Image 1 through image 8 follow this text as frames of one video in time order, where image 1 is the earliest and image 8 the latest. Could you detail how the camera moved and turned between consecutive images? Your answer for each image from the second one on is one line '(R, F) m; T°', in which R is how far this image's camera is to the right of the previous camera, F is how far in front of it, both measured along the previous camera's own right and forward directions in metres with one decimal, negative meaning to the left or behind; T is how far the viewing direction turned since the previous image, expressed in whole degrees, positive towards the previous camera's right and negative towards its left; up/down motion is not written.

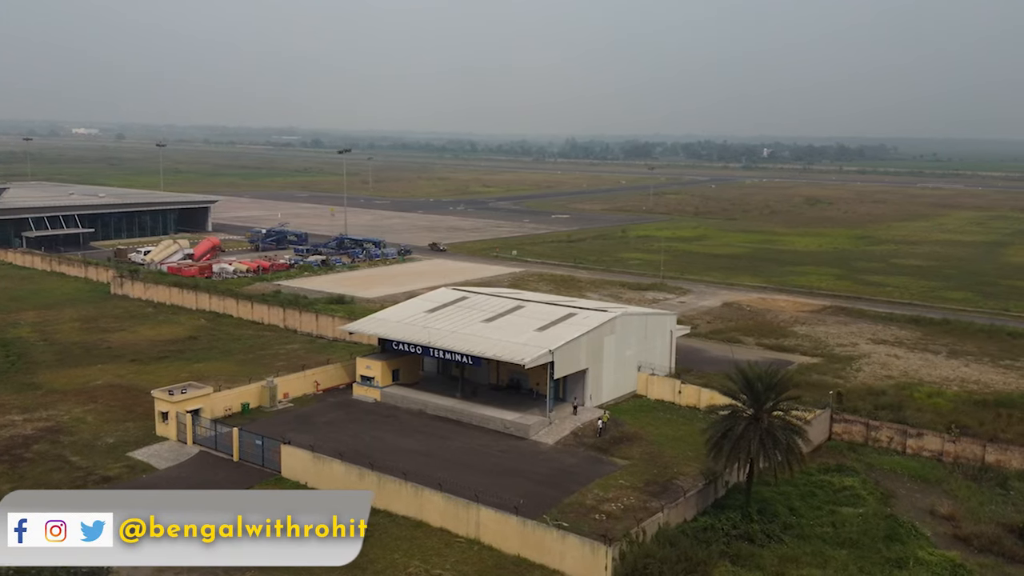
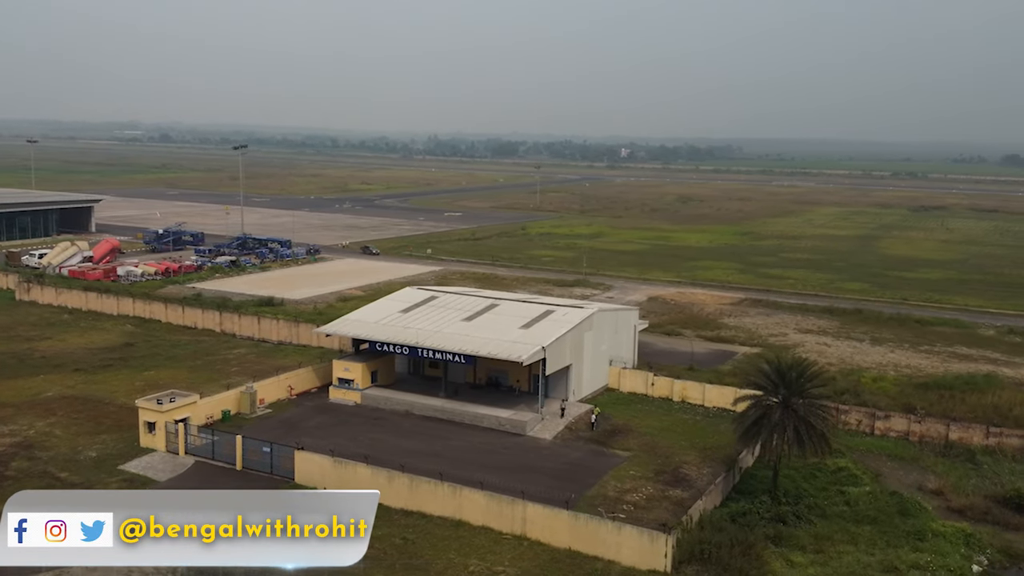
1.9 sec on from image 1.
(-3.9, +0.1) m; +9°
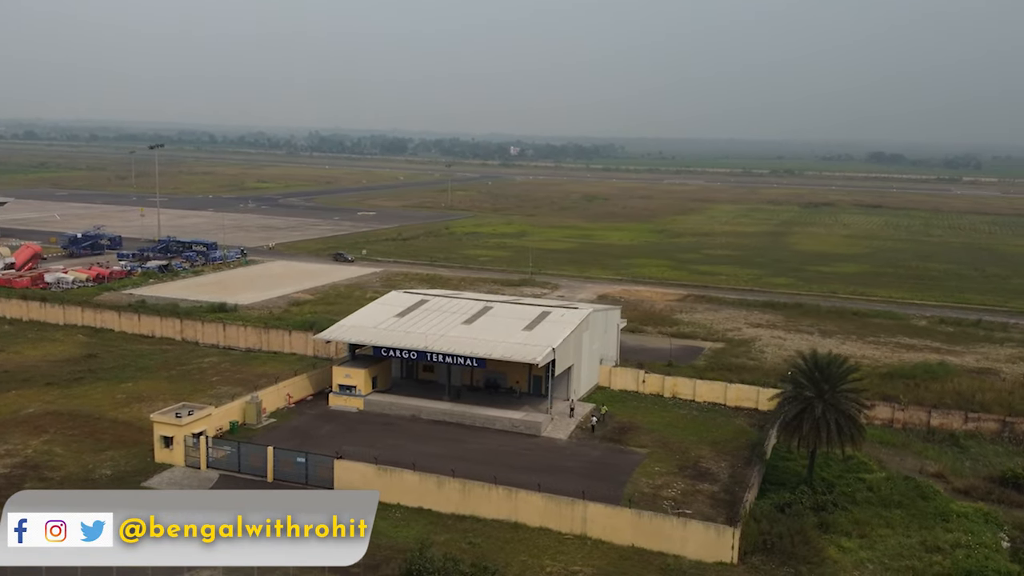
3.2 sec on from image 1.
(-3.8, -0.1) m; +7°
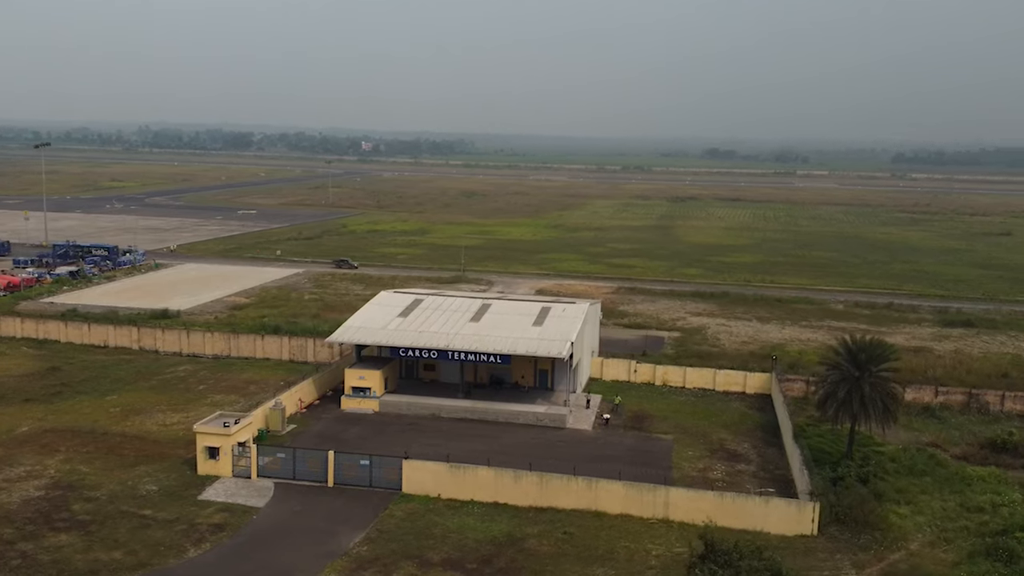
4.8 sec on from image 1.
(-5.2, 0.0) m; +10°
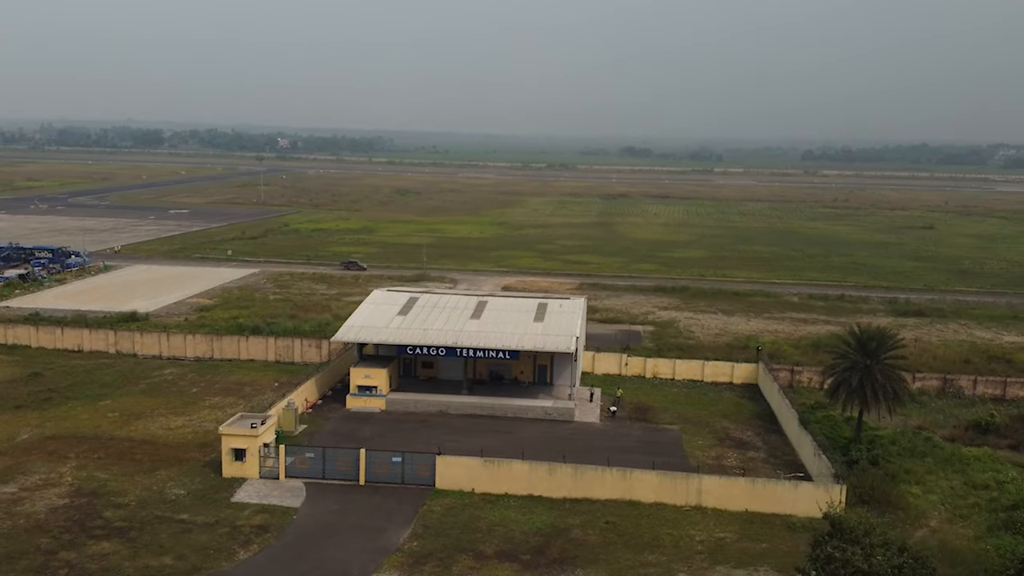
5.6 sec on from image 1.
(-2.7, -0.2) m; +5°
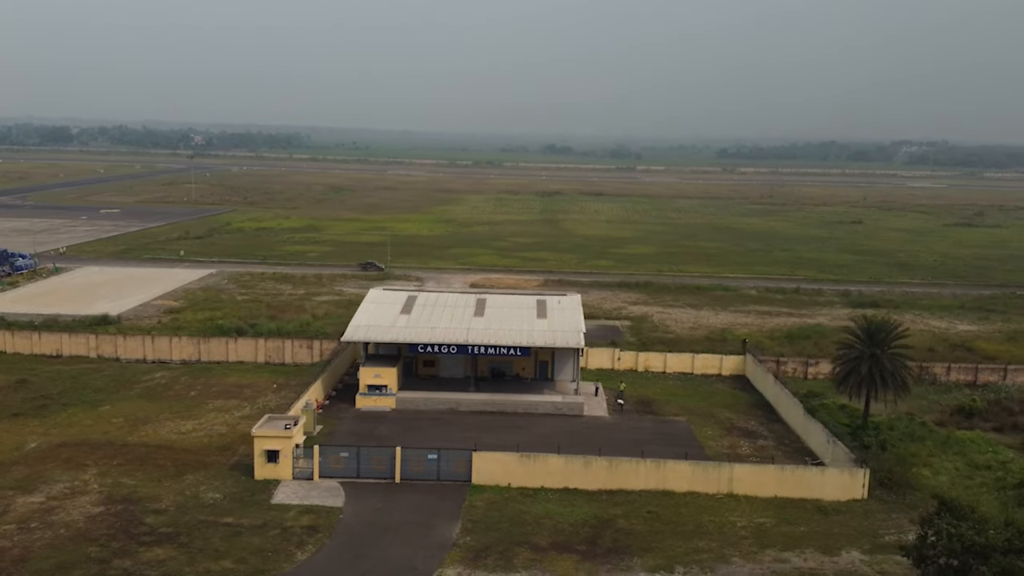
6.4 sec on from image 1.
(-2.8, -0.2) m; +5°
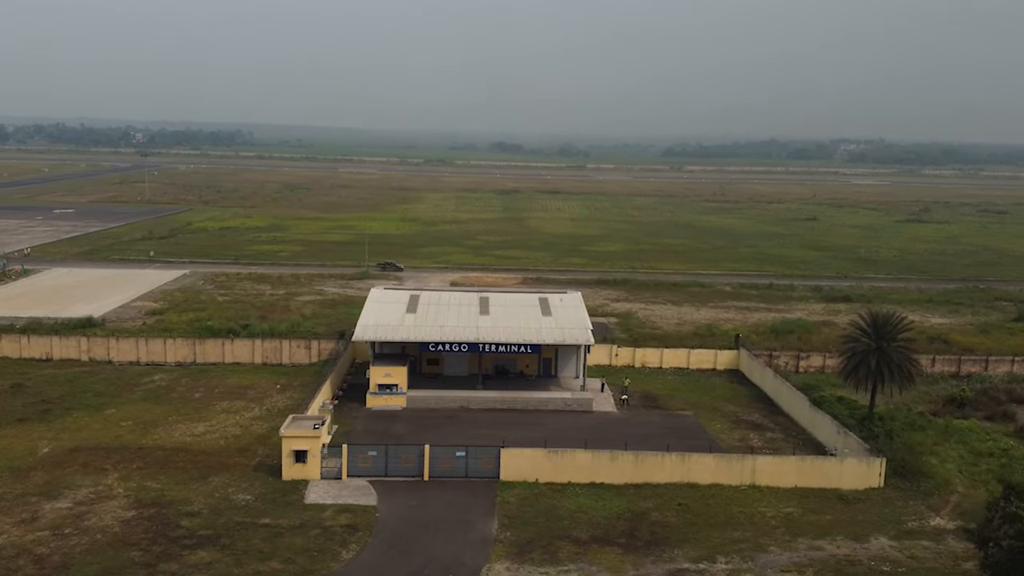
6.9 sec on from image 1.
(-2.0, -0.2) m; +3°
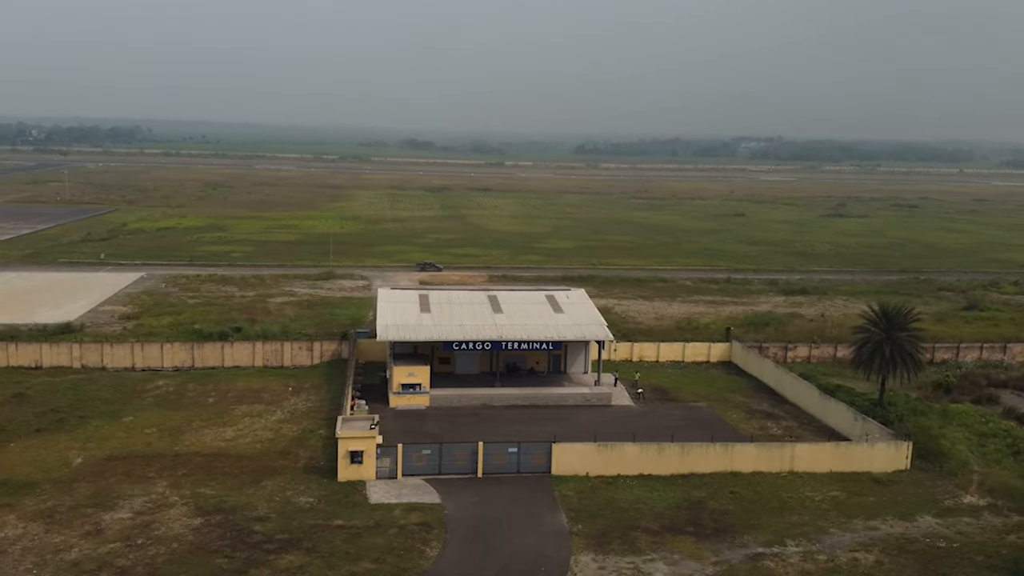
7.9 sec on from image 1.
(-3.5, -0.2) m; +6°
